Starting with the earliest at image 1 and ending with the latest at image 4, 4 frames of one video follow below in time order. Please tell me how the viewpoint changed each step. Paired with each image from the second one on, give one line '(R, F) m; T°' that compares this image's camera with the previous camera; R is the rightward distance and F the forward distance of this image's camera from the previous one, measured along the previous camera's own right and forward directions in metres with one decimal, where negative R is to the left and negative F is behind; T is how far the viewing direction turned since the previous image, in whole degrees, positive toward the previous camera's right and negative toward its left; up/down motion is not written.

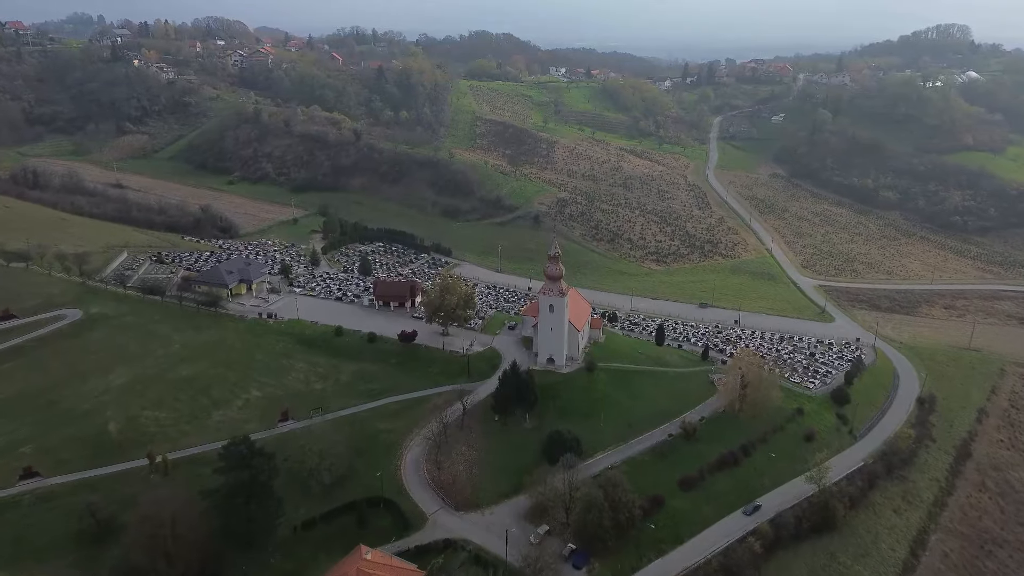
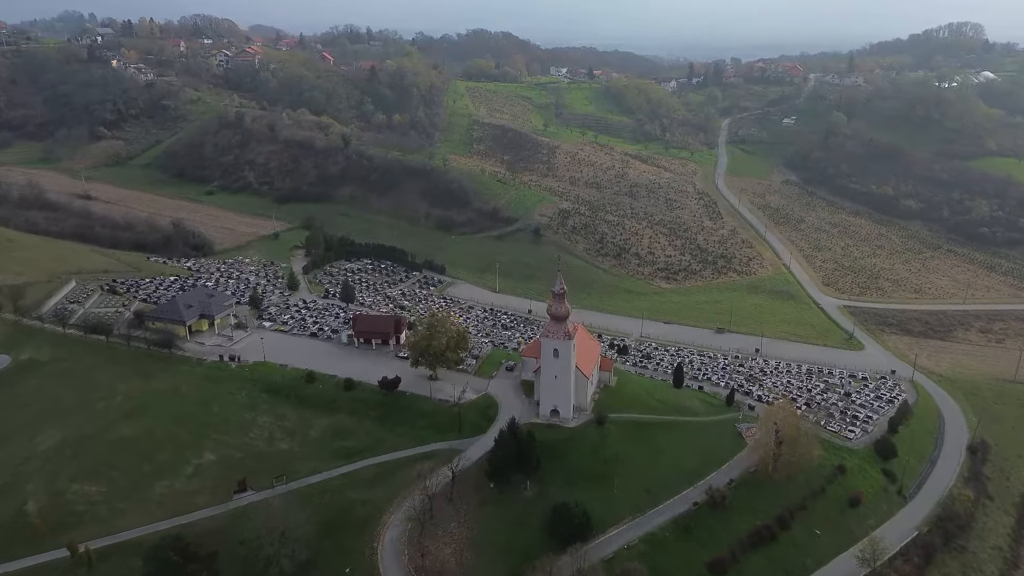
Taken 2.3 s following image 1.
(+0.1, +6.8) m; 0°
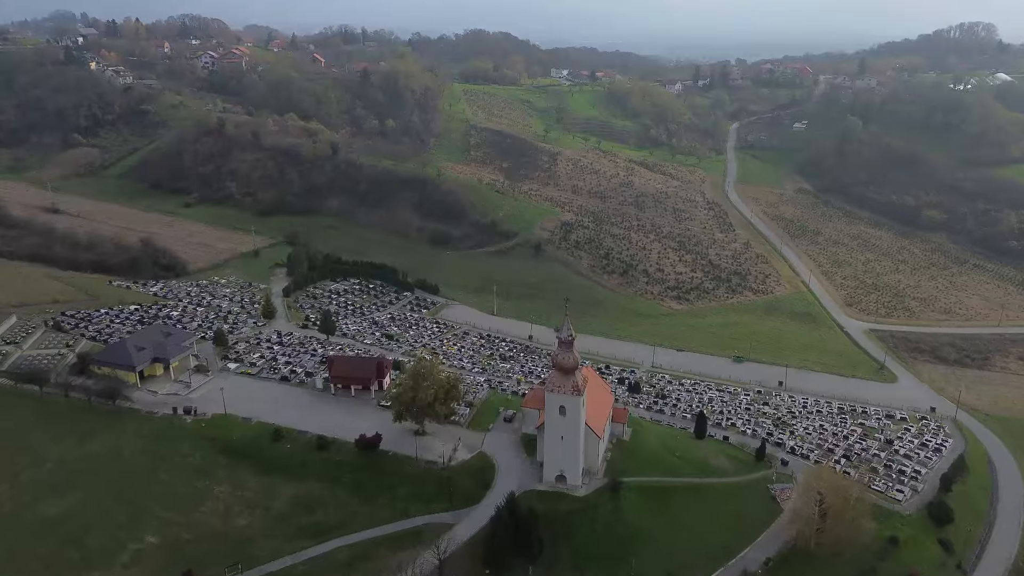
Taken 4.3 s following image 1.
(0.0, +6.2) m; 0°
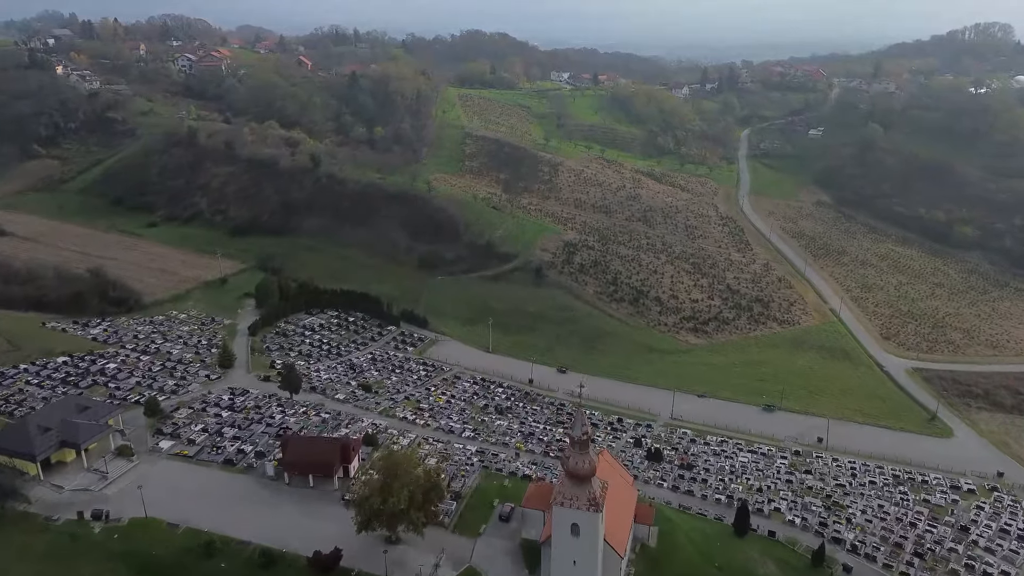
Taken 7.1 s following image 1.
(+0.1, +8.3) m; 0°
